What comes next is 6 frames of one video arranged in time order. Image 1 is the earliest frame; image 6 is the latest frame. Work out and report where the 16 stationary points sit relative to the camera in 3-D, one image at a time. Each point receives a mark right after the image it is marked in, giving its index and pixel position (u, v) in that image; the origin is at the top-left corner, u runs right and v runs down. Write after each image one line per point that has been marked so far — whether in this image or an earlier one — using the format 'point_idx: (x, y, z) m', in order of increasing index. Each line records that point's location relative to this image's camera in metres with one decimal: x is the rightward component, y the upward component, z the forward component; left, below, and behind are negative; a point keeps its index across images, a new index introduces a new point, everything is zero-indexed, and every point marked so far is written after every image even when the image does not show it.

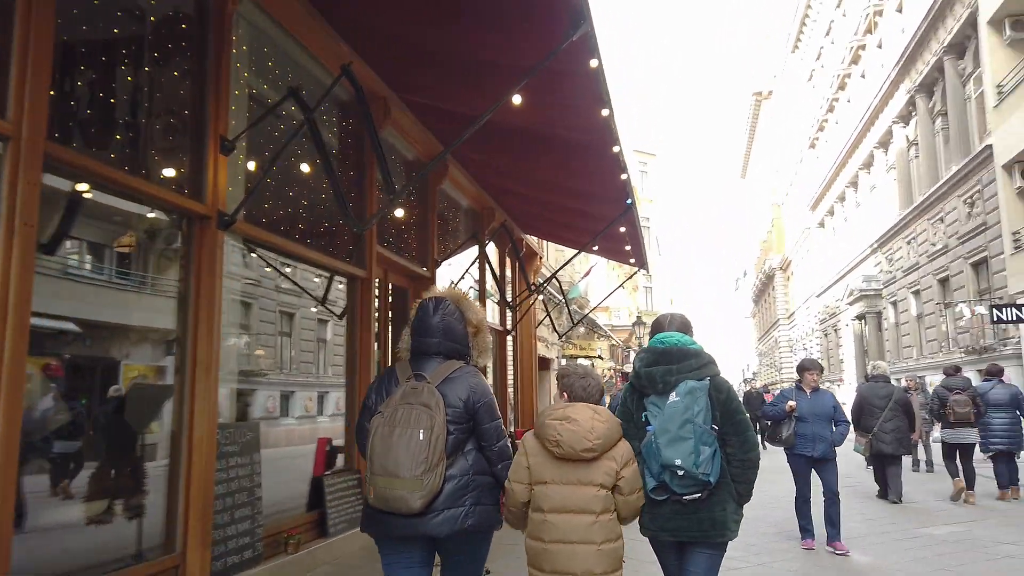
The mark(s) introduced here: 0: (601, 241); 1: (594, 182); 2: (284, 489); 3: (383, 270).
0: (+1.3, +0.8, +11.4) m
1: (+0.9, +1.3, +8.9) m
2: (-1.9, -1.6, +6.1) m
3: (-1.5, +0.2, +8.5) m
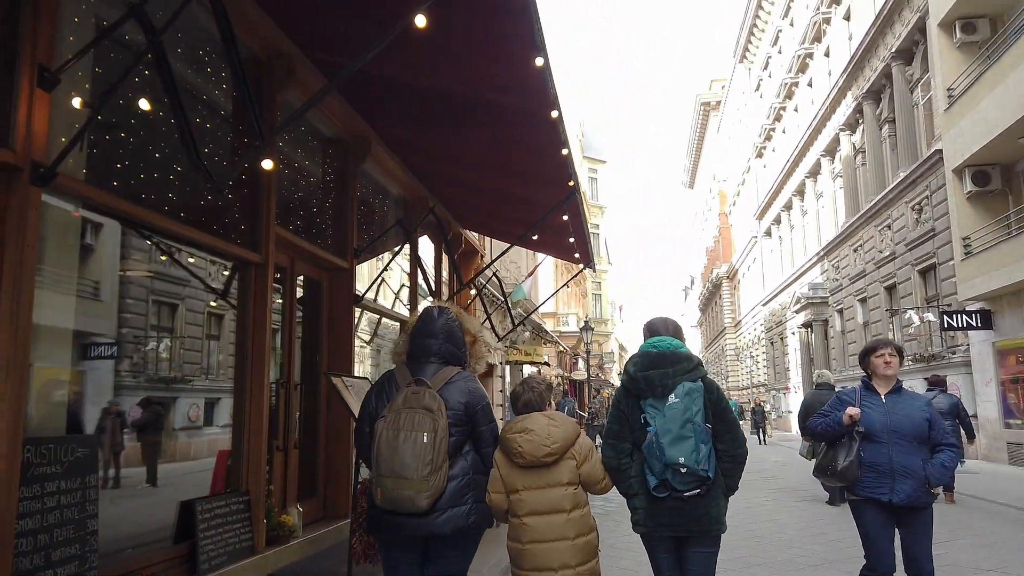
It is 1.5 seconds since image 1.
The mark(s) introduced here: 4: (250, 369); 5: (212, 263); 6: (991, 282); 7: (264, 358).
0: (+0.4, +0.9, +10.5) m
1: (+0.2, +1.4, +8.0) m
2: (-2.5, -1.5, +5.0) m
3: (-2.2, +0.3, +7.4) m
4: (-2.2, -0.7, +6.2) m
5: (-2.4, +0.2, +5.9) m
6: (+10.4, +0.1, +16.4) m
7: (-2.1, -0.6, +6.3) m
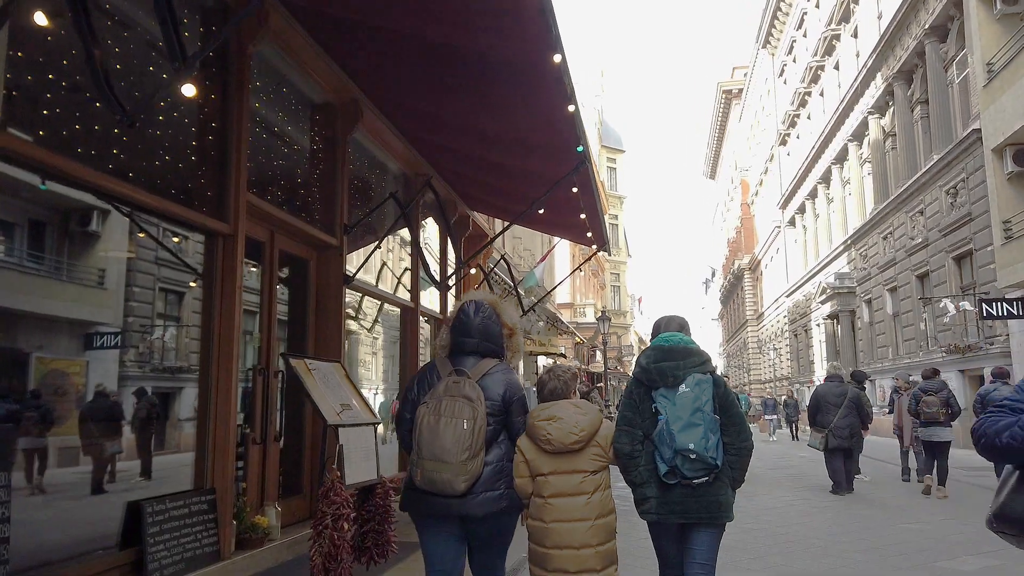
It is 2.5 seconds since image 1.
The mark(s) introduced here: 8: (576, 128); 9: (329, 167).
0: (+0.5, +1.1, +9.7) m
1: (+0.2, +1.6, +7.2) m
2: (-2.5, -1.3, +4.3) m
3: (-2.2, +0.5, +6.7) m
4: (-2.2, -0.5, +5.5) m
5: (-2.4, +0.4, +5.2) m
6: (+10.6, +0.4, +15.4) m
7: (-2.1, -0.4, +5.6) m
8: (+0.6, +1.5, +7.3) m
9: (-1.9, +1.2, +7.7) m
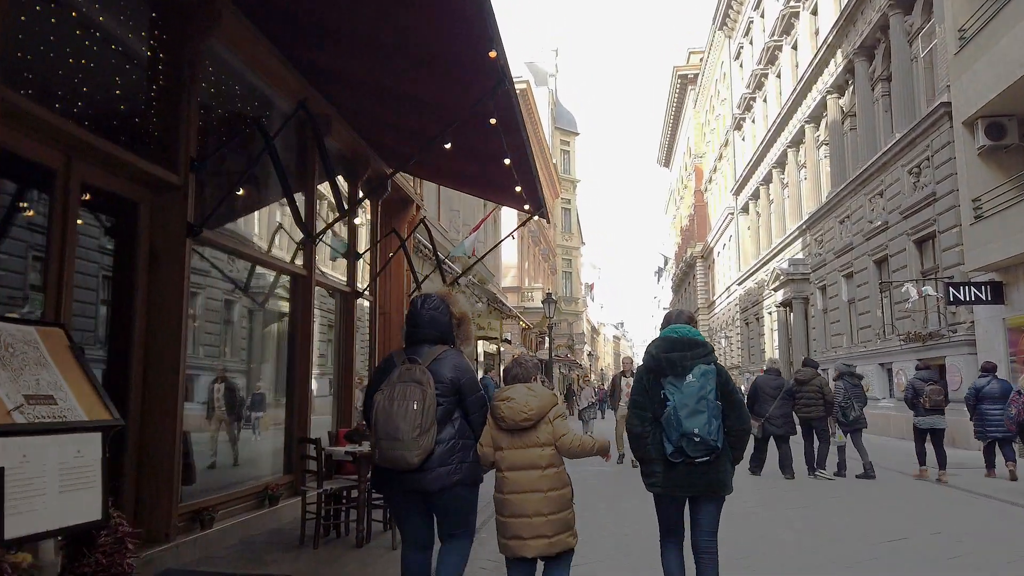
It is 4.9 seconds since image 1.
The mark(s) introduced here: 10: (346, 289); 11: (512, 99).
0: (-0.4, +1.5, +8.0) m
1: (-0.5, +1.9, +5.5) m
2: (-3.1, -1.0, +2.5) m
3: (-2.9, +0.9, +4.9) m
4: (-2.9, -0.1, +3.7) m
5: (-3.0, +0.7, +3.4) m
6: (+9.3, +0.7, +14.3) m
7: (-2.8, -0.1, +3.8) m
8: (-0.1, +1.9, +5.6) m
9: (-2.7, +1.6, +5.9) m
10: (-2.2, 0.0, +9.8) m
11: (0.0, +1.7, +6.7) m
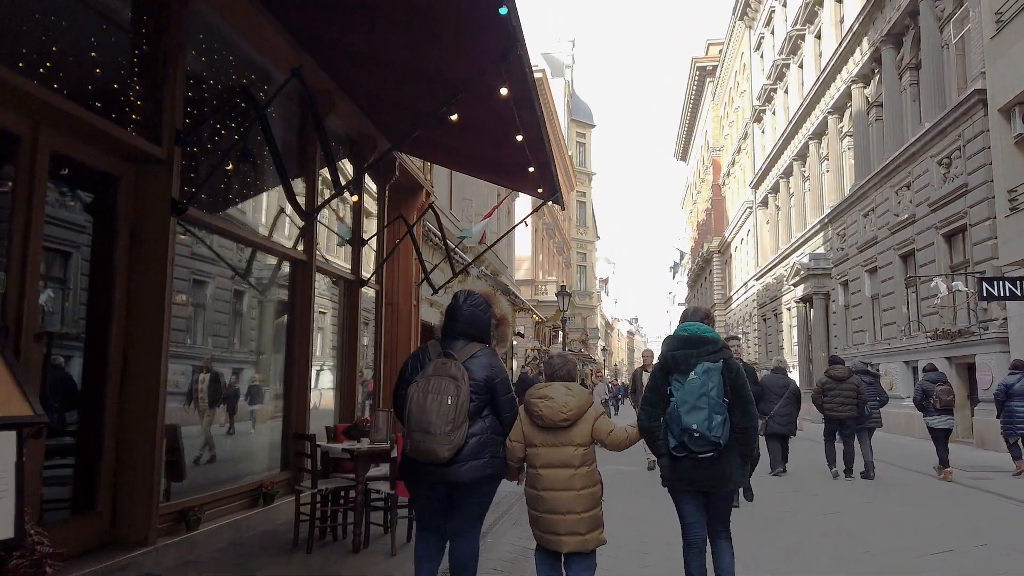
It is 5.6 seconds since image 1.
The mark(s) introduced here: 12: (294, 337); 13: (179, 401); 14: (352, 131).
0: (-0.3, +1.6, +7.5) m
1: (-0.4, +2.0, +5.0) m
2: (-3.1, -0.9, +2.1) m
3: (-2.8, +1.0, +4.5) m
4: (-2.8, 0.0, +3.3) m
5: (-3.0, +0.8, +3.0) m
6: (+9.6, +0.8, +13.6) m
7: (-2.7, +0.1, +3.4) m
8: (-0.1, +2.0, +5.1) m
9: (-2.6, +1.7, +5.5) m
10: (-2.0, +0.1, +9.3) m
11: (+0.1, +1.8, +6.2) m
12: (-2.3, -0.5, +7.9) m
13: (-2.6, -0.9, +5.9) m
14: (-1.9, +1.9, +8.9) m
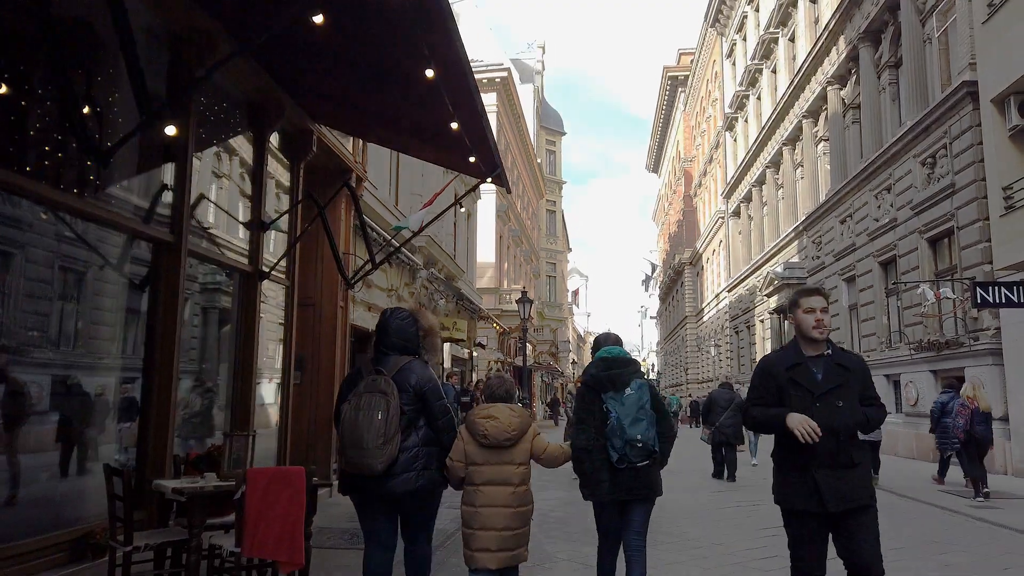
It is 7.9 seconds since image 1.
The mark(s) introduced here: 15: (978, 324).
0: (-0.9, +1.7, +6.0) m
1: (-1.0, +2.2, +3.5) m
2: (-3.6, -0.7, +0.4) m
3: (-3.3, +1.1, +2.8) m
4: (-3.3, +0.1, +1.7) m
5: (-3.4, +1.0, +1.3) m
6: (+8.7, +0.7, +12.4) m
7: (-3.2, +0.2, +1.7) m
8: (-0.6, +2.1, +3.6) m
9: (-3.1, +1.9, +3.9) m
10: (-2.7, +0.2, +7.7) m
11: (-0.5, +1.9, +4.7) m
12: (-2.9, -0.4, +6.2) m
13: (-3.1, -0.8, +4.2) m
14: (-2.5, +2.0, +7.3) m
15: (+9.3, -0.7, +15.1) m
